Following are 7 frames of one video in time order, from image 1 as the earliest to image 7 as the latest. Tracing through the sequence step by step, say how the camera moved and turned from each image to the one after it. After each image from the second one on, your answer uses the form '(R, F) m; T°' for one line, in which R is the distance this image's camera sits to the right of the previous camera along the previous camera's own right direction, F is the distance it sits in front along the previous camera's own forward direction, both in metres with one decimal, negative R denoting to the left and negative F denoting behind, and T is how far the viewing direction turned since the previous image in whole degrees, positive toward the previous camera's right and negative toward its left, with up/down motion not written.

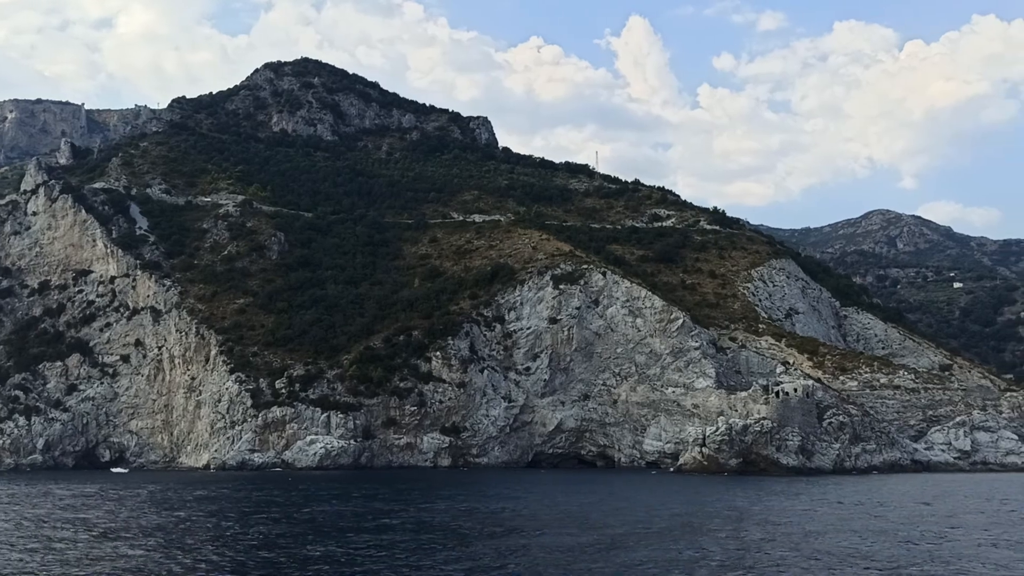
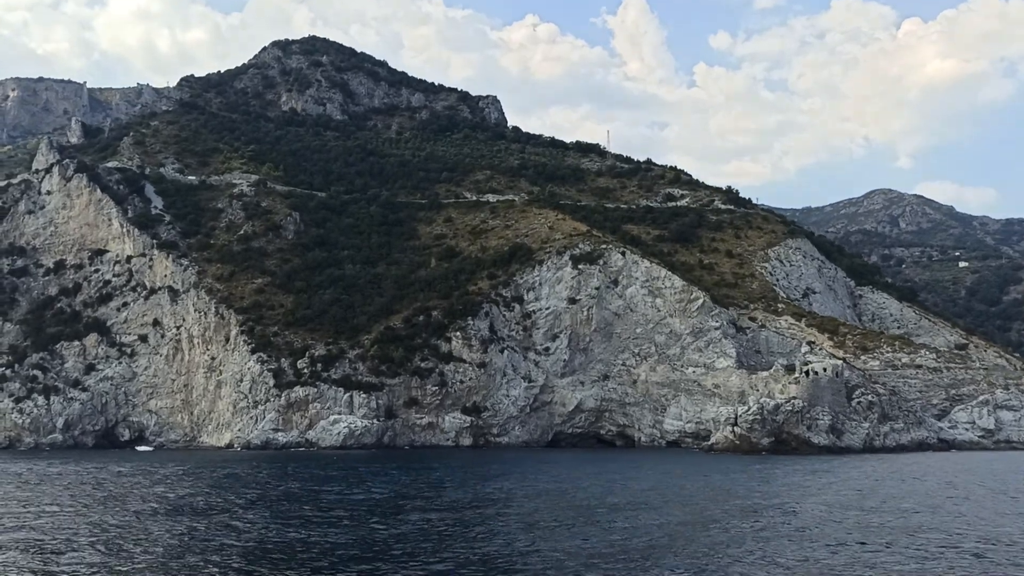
(-1.4, +0.1) m; 0°
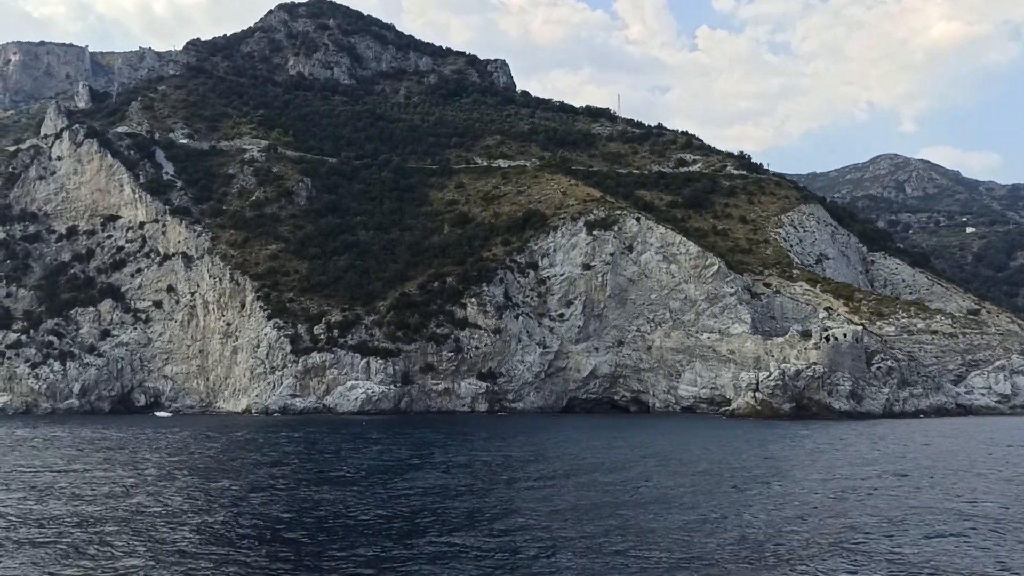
(-0.8, 0.0) m; 0°
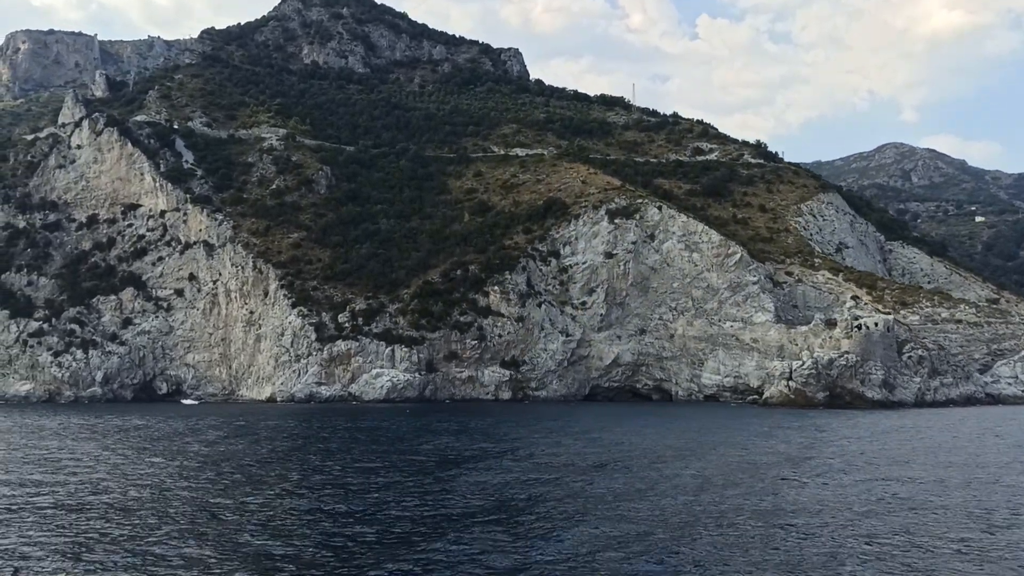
(-1.3, -0.1) m; 0°
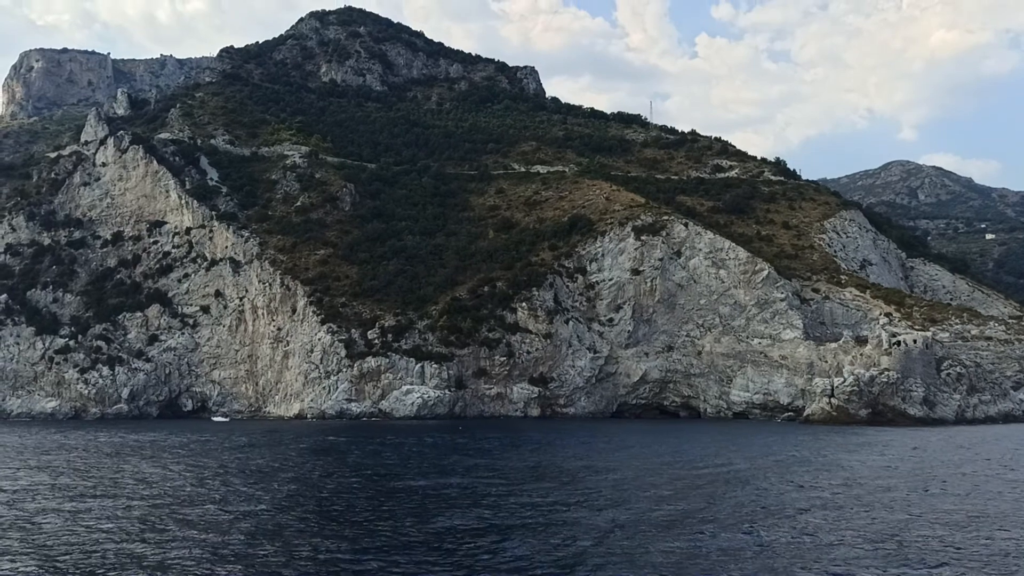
(-1.5, 0.0) m; 0°
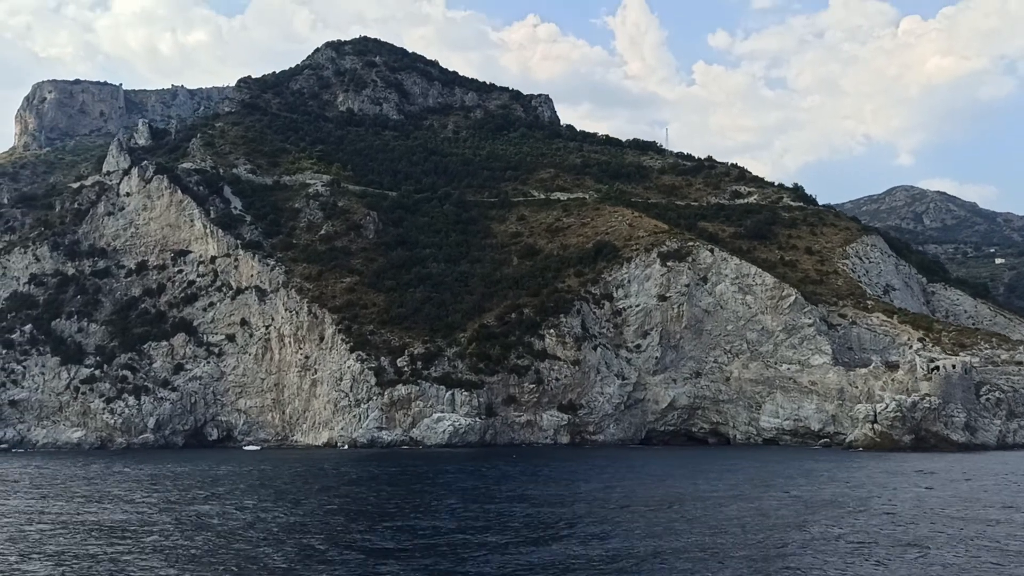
(-1.6, 0.0) m; 0°
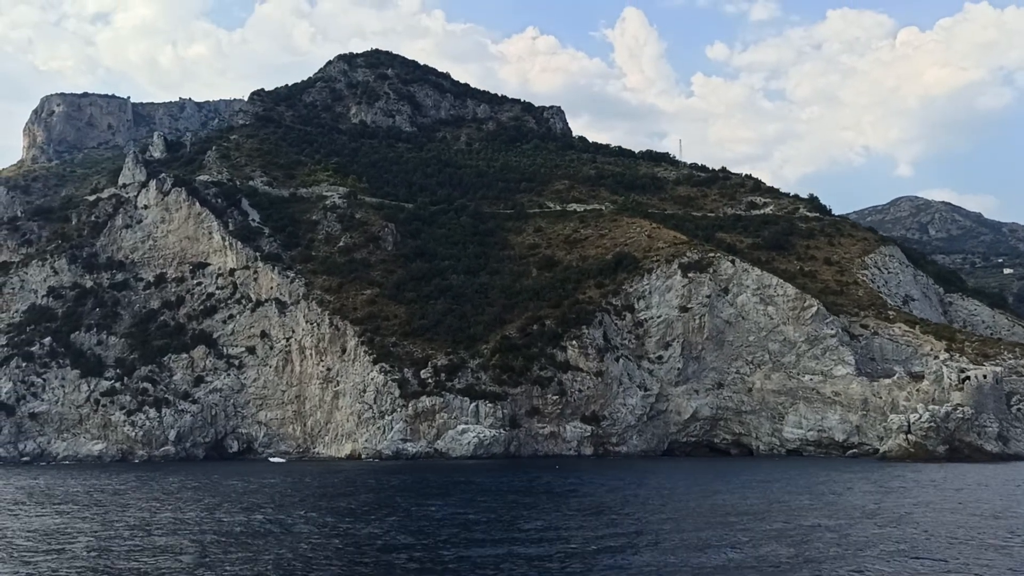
(-1.3, 0.0) m; 0°
